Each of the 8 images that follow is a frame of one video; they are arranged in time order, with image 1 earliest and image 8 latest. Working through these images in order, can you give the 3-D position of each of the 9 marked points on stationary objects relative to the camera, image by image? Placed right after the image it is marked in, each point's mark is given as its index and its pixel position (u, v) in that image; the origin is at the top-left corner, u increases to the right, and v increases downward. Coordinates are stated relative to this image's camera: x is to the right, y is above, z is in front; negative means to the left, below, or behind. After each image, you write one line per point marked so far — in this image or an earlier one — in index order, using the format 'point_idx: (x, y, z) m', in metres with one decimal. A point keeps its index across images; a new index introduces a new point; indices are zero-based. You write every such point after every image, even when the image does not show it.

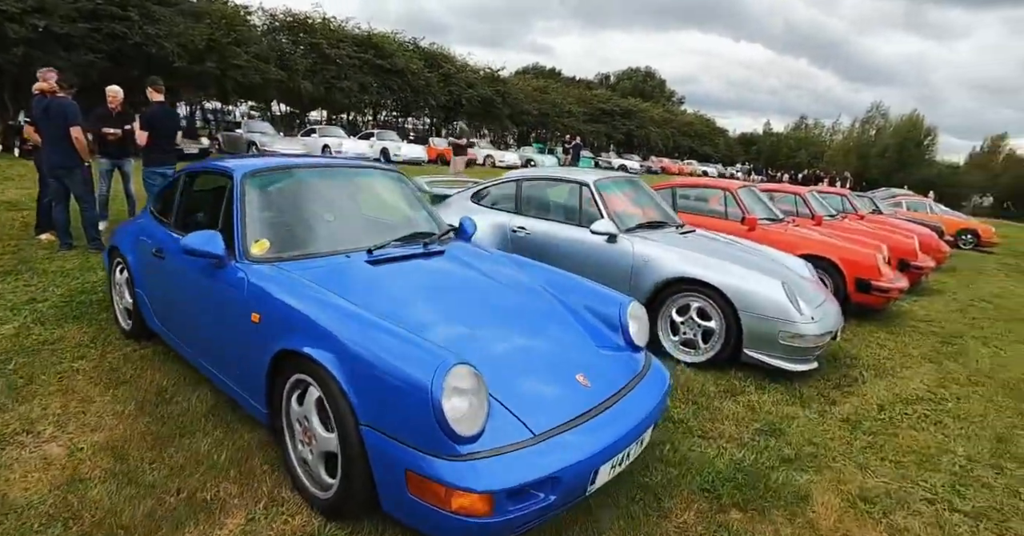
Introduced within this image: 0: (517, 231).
0: (+0.1, +0.4, +6.3) m
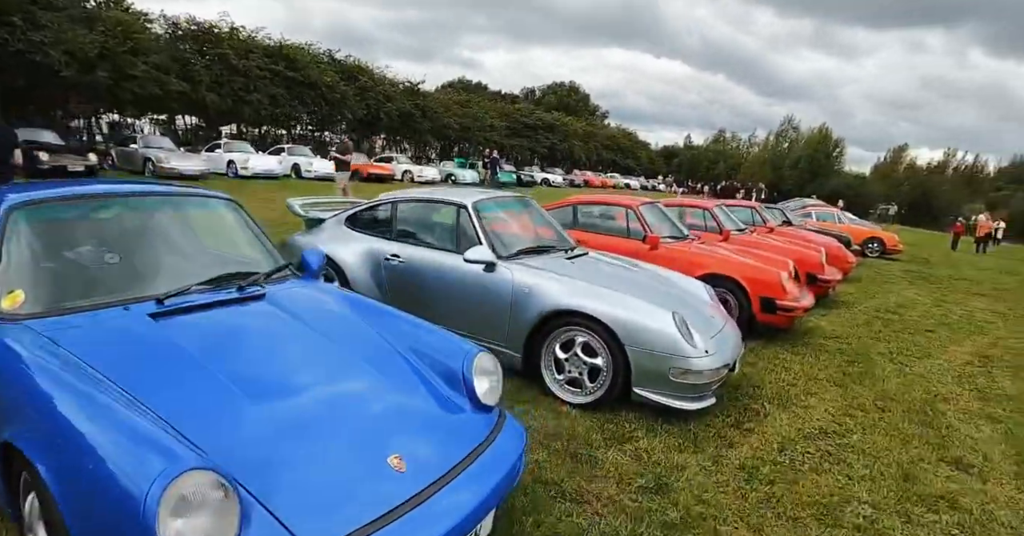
0: (-1.2, +0.1, +5.5) m
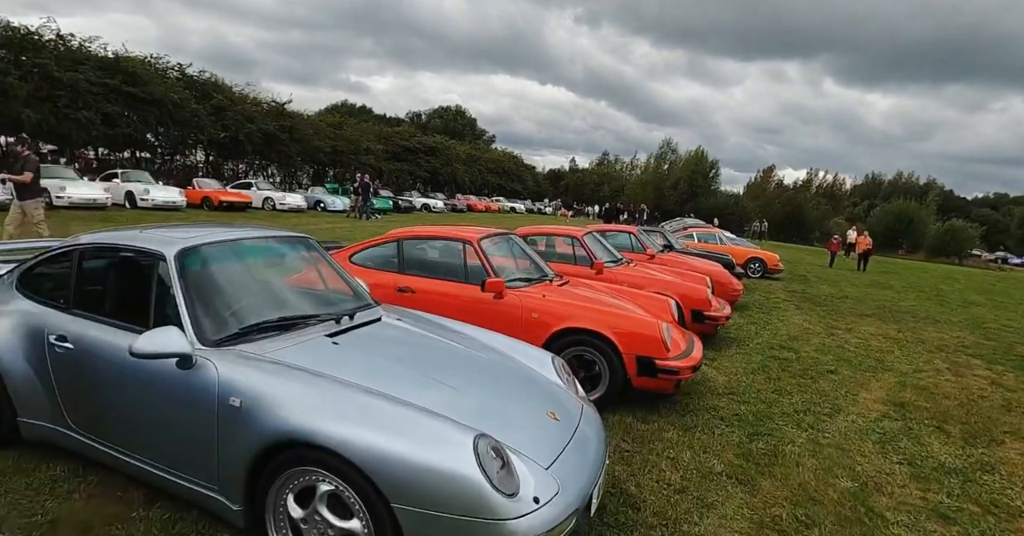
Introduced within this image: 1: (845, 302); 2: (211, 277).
0: (-2.8, -0.4, +3.4) m
1: (+6.7, -0.7, +11.1) m
2: (-1.7, 0.0, +3.1) m
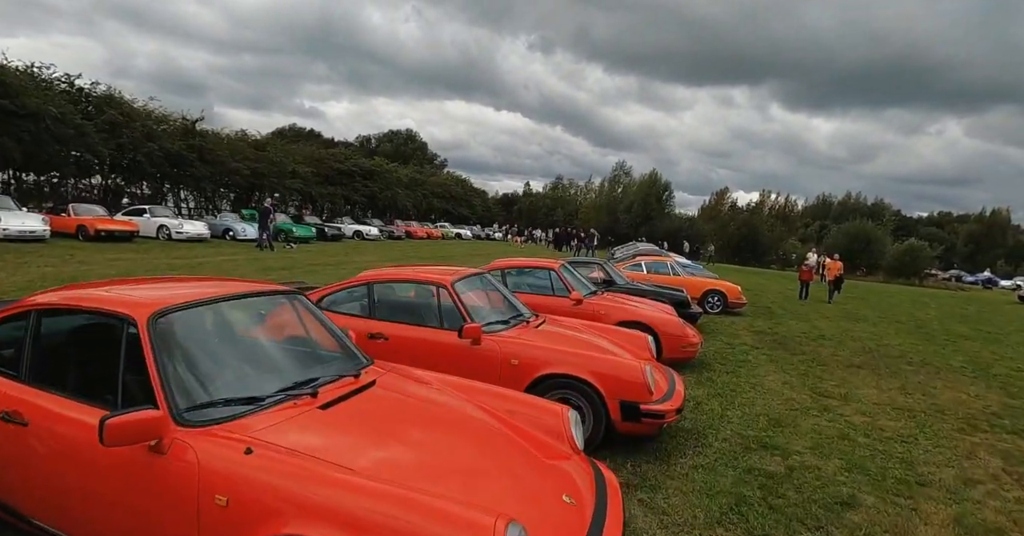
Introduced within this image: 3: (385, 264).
0: (-3.9, -0.8, +0.7) m
1: (+5.0, -1.3, +8.9) m
2: (-2.8, -0.4, +0.5) m
3: (-4.3, +0.1, +17.6) m
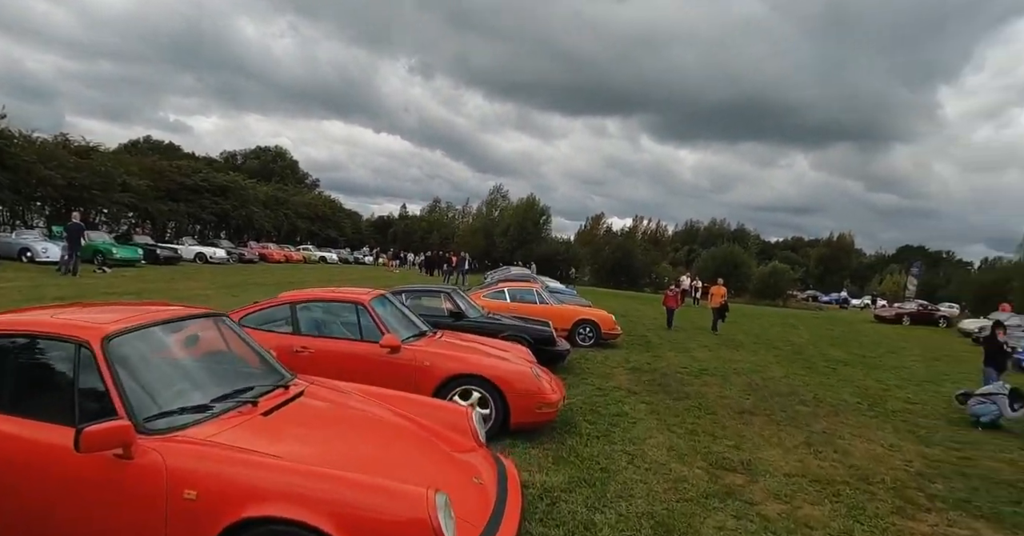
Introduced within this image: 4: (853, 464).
0: (-4.5, -0.8, -2.0) m
1: (+2.8, -1.7, +7.7) m
2: (-3.4, -0.4, -2.0) m
3: (-8.0, -0.6, +14.5) m
4: (+3.0, -1.7, +4.8) m
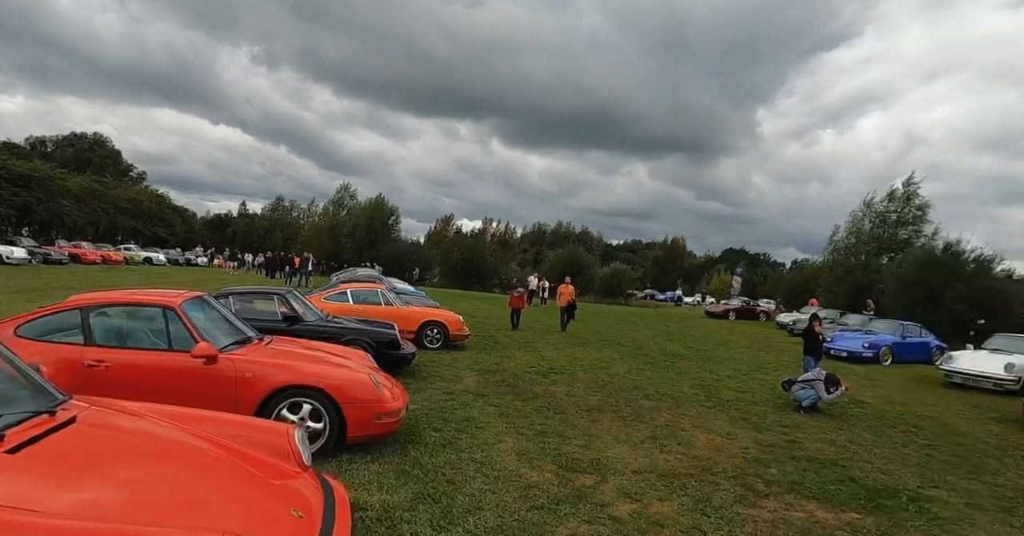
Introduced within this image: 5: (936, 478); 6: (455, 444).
0: (-3.8, -0.7, -3.6) m
1: (+0.7, -1.7, +7.7) m
2: (-2.7, -0.2, -3.3) m
3: (-11.5, -0.6, +11.5) m
4: (+1.7, -1.7, +4.9) m
5: (+3.7, -1.8, +4.7) m
6: (-0.5, -1.5, +5.2) m
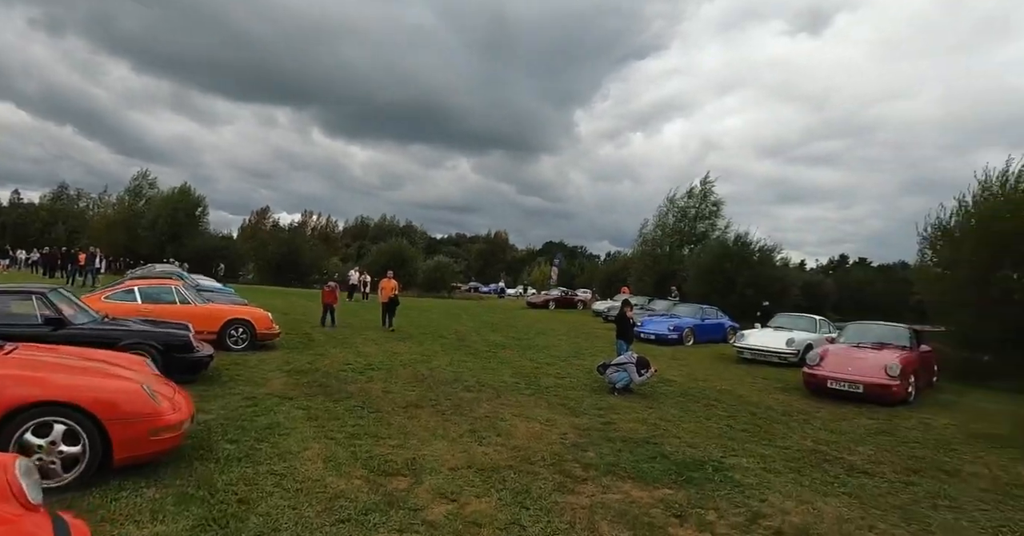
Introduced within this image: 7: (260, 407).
0: (-2.6, -0.4, -5.1) m
1: (-1.7, -1.5, +7.1) m
2: (-1.7, 0.0, -4.4) m
3: (-14.4, -0.1, +7.0) m
4: (0.0, -1.5, +4.7) m
5: (+2.1, -1.7, +5.1) m
6: (-2.1, -1.3, +4.3) m
7: (-2.5, -1.3, +5.9) m
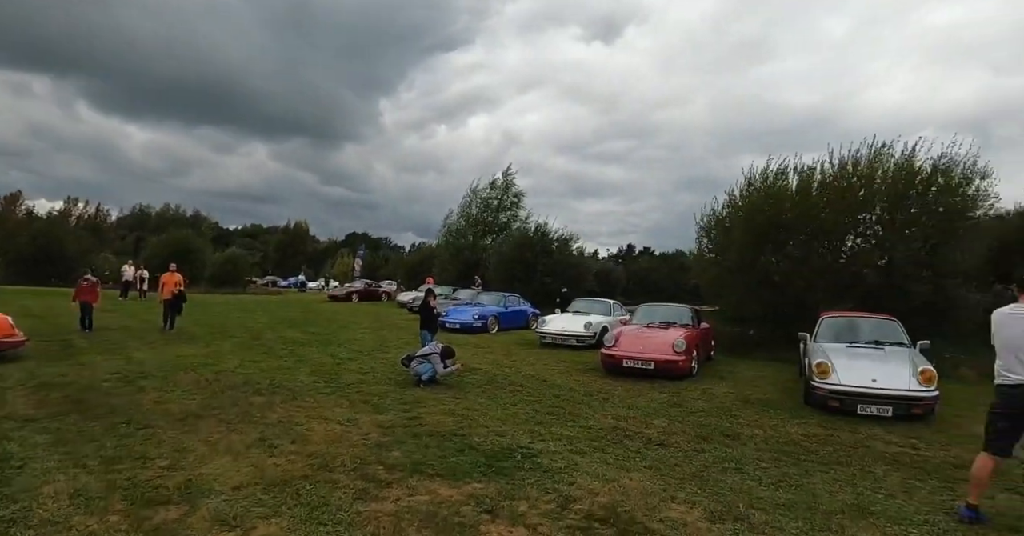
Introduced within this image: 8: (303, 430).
0: (-1.0, -0.3, -5.9) m
1: (-3.9, -1.4, +5.9) m
2: (-0.4, +0.2, -5.1) m
3: (-15.9, 0.0, +2.1) m
4: (-1.5, -1.4, +4.2) m
5: (+0.3, -1.6, +5.2) m
6: (-3.4, -1.2, +3.2) m
7: (-4.3, -1.2, +4.6) m
8: (-1.7, -1.5, +4.8) m
